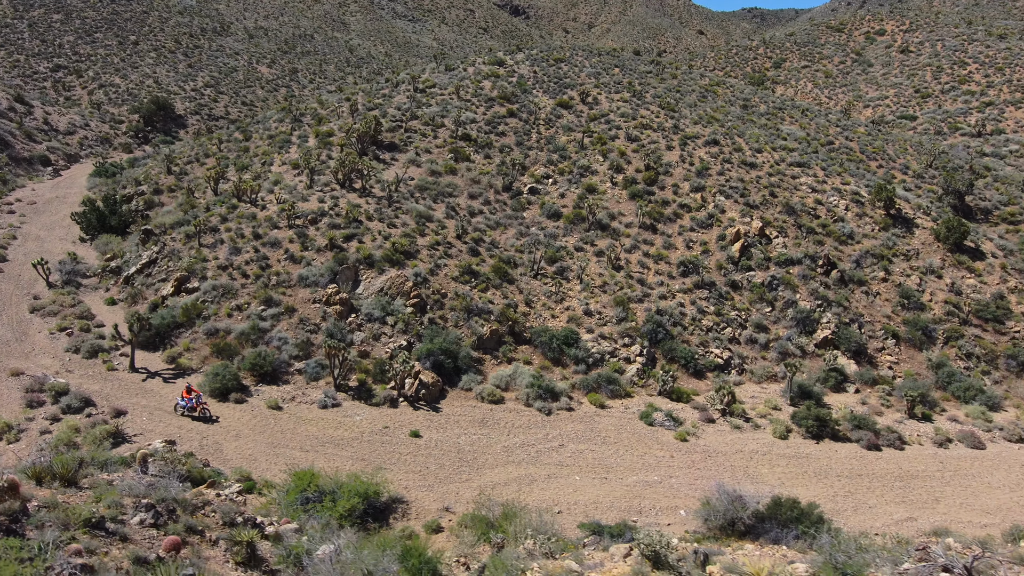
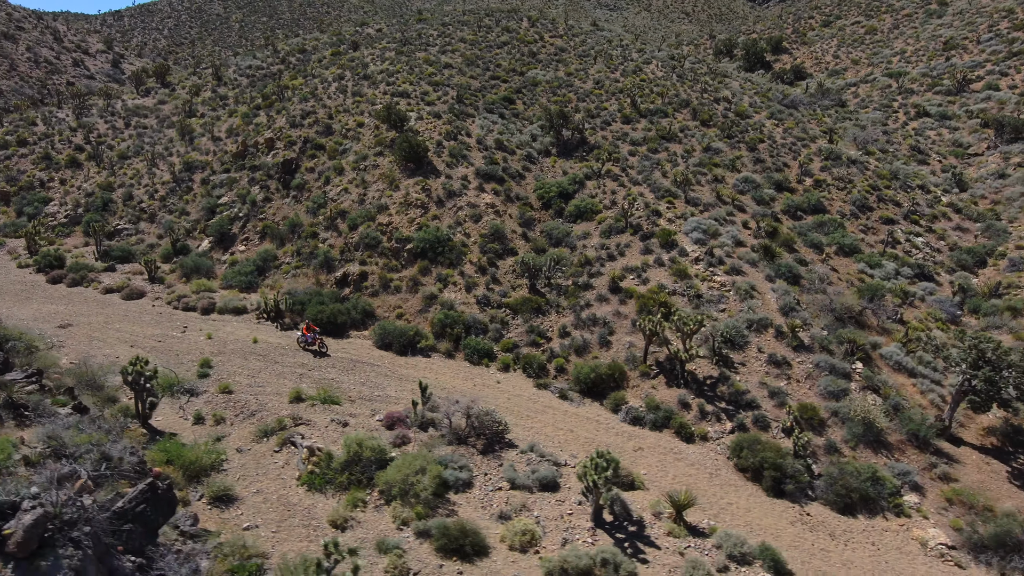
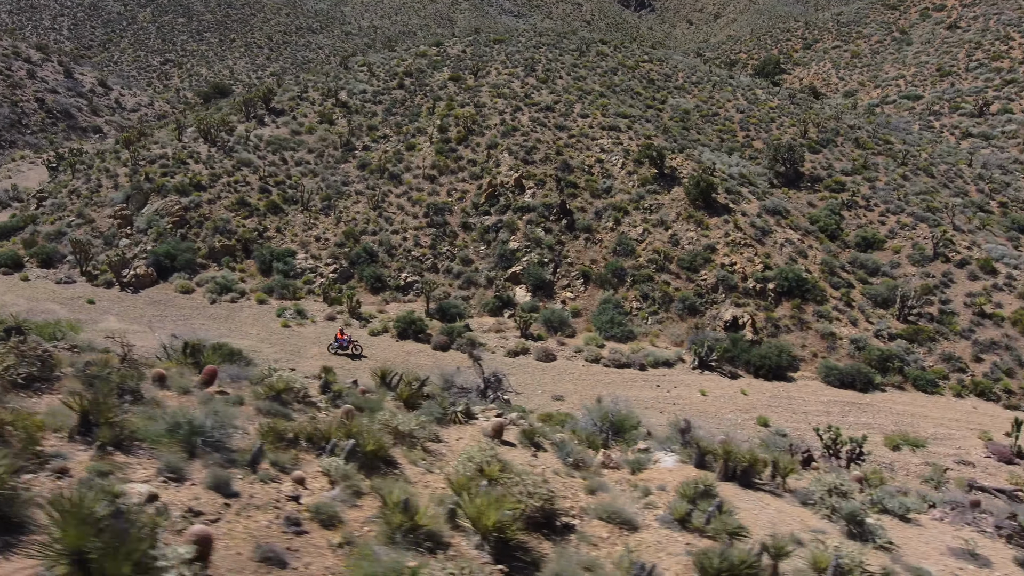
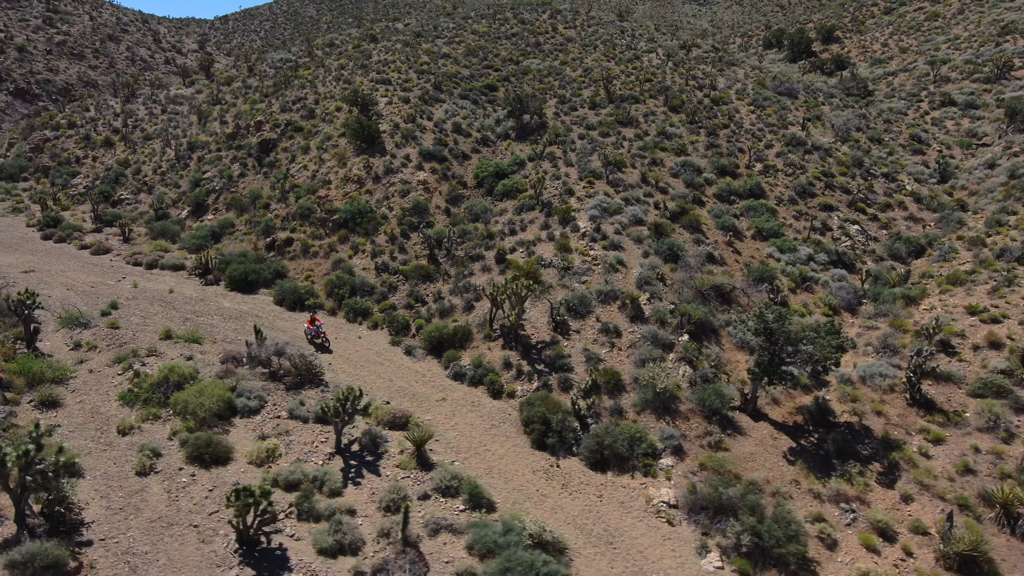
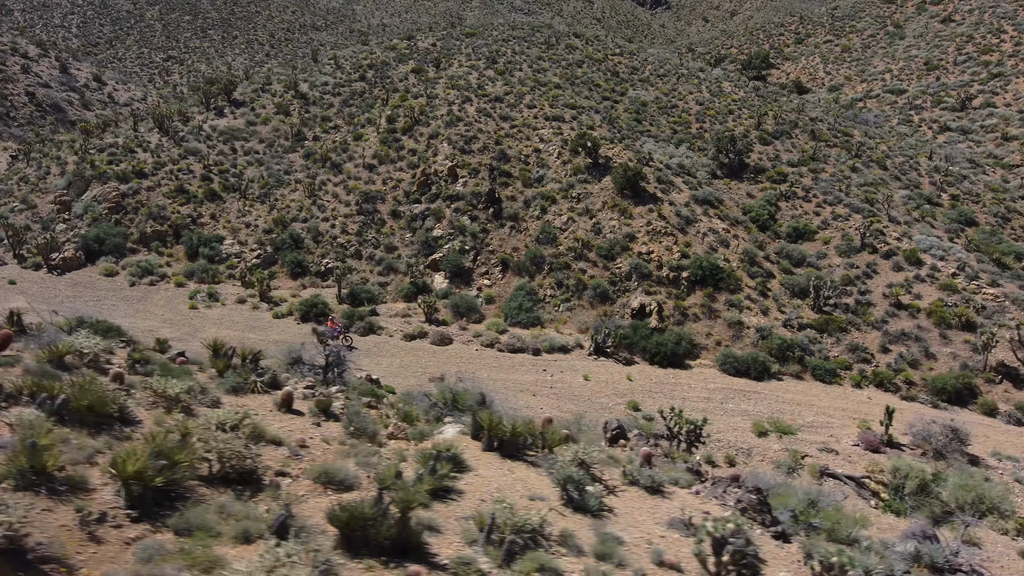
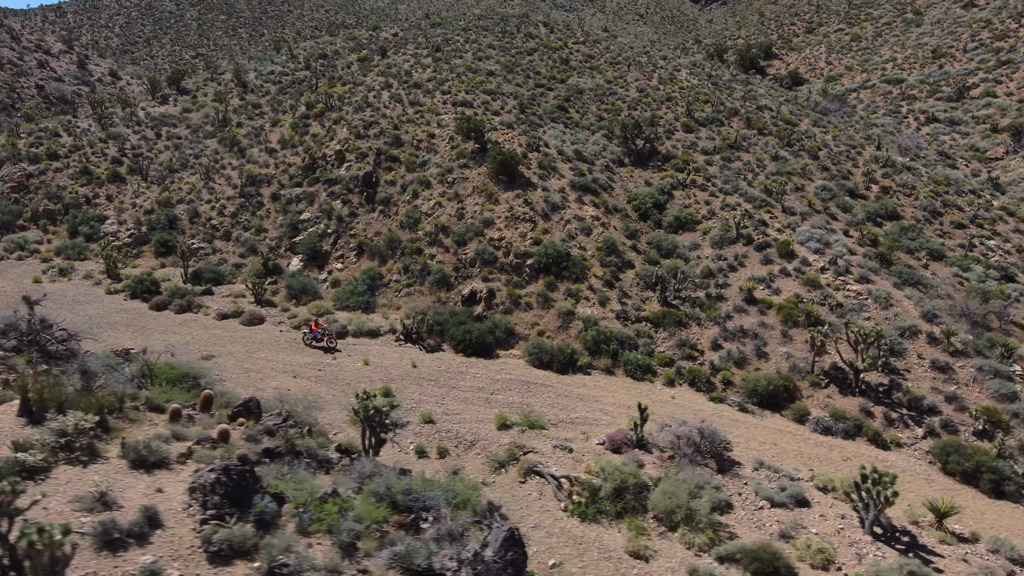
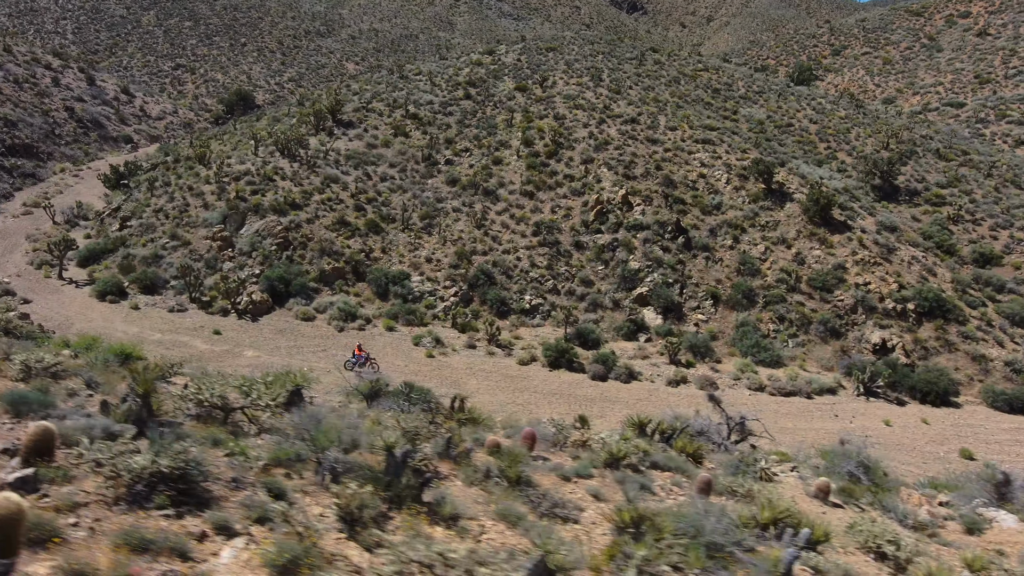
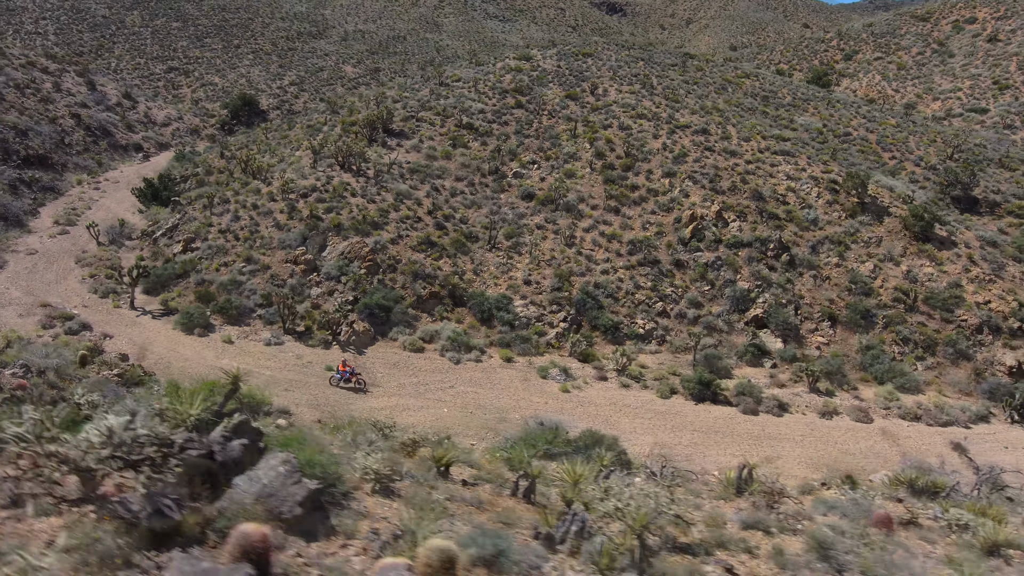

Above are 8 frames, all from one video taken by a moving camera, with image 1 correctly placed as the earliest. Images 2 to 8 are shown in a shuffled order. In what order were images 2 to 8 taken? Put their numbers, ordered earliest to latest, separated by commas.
8, 7, 3, 5, 6, 2, 4
